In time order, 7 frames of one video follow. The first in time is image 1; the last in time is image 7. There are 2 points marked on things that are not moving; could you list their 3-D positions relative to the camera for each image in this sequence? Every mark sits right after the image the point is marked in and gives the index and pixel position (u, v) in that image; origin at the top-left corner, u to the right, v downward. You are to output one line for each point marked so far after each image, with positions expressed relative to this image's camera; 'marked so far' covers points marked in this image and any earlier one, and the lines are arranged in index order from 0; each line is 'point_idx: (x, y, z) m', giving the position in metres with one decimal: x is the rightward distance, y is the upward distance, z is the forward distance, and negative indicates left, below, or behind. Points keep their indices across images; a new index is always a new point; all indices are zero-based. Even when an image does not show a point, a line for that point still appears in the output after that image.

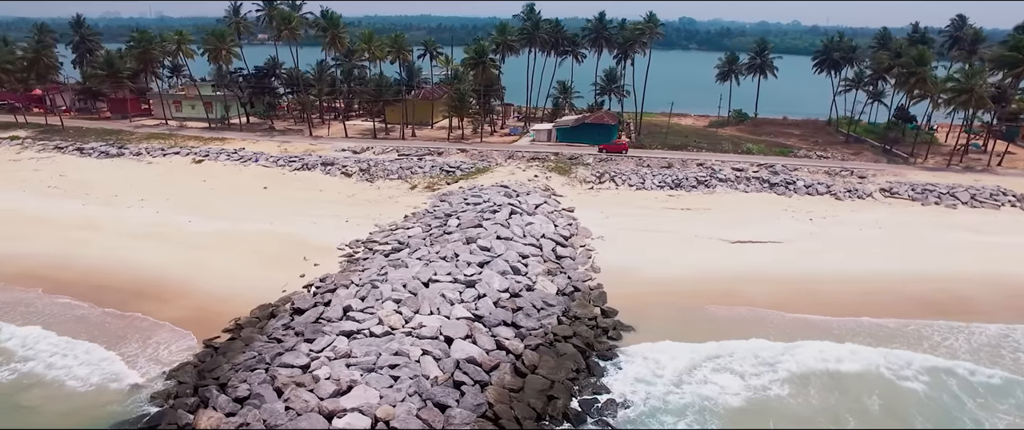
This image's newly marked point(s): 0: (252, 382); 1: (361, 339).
0: (-7.3, -4.7, +17.8) m
1: (-4.6, -3.8, +19.6) m
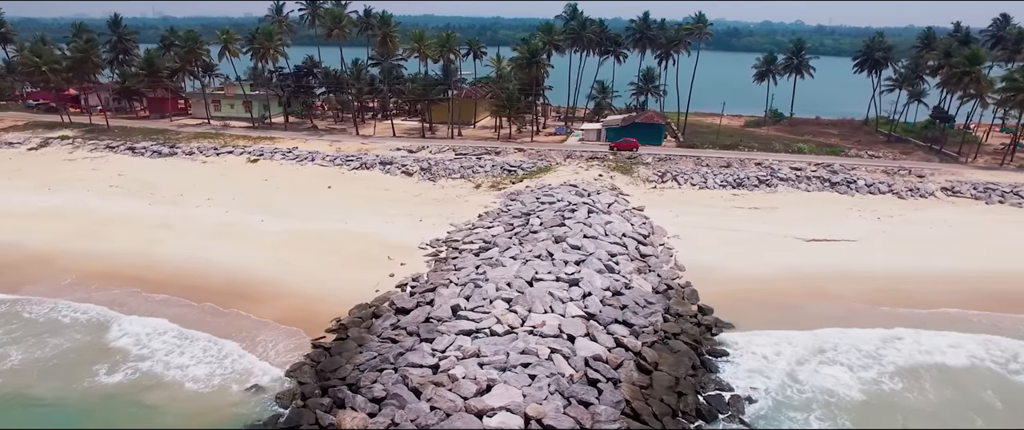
0: (-3.5, -4.7, +18.0) m
1: (-0.8, -3.8, +19.8) m
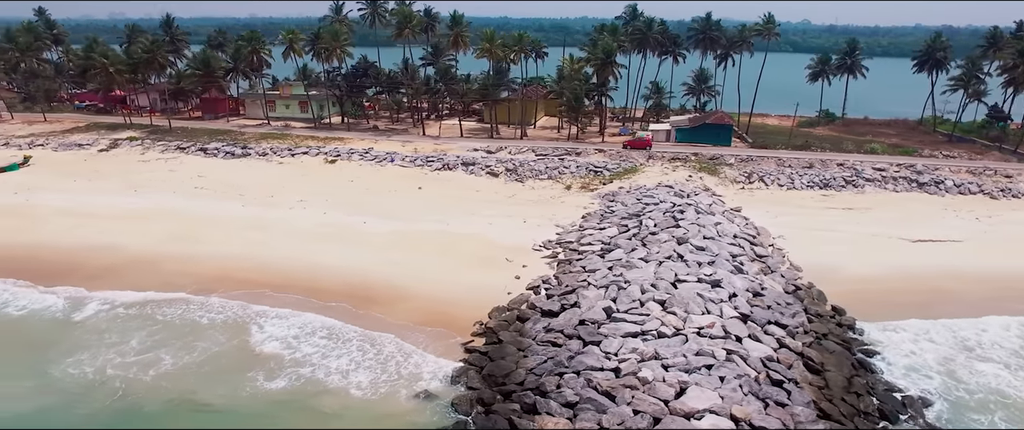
0: (+1.7, -4.8, +18.0) m
1: (+4.4, -3.9, +19.9) m
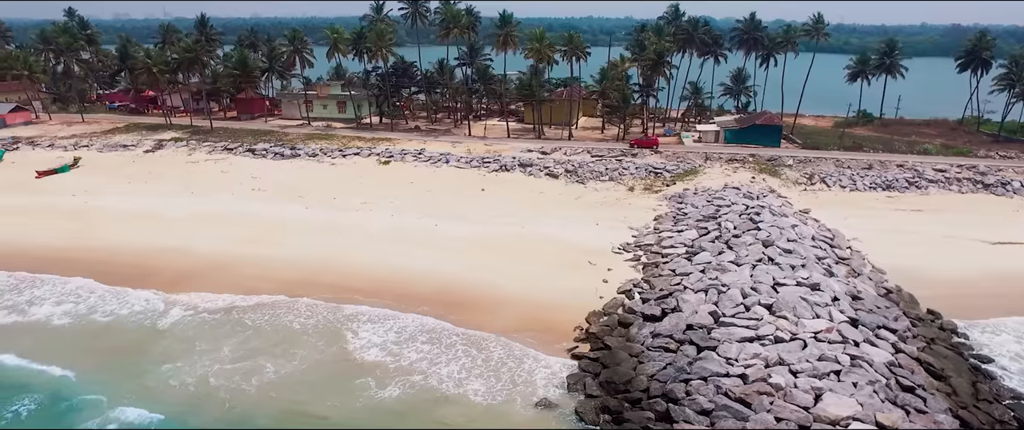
0: (+5.3, -4.9, +17.7) m
1: (+7.9, -4.0, +19.6) m
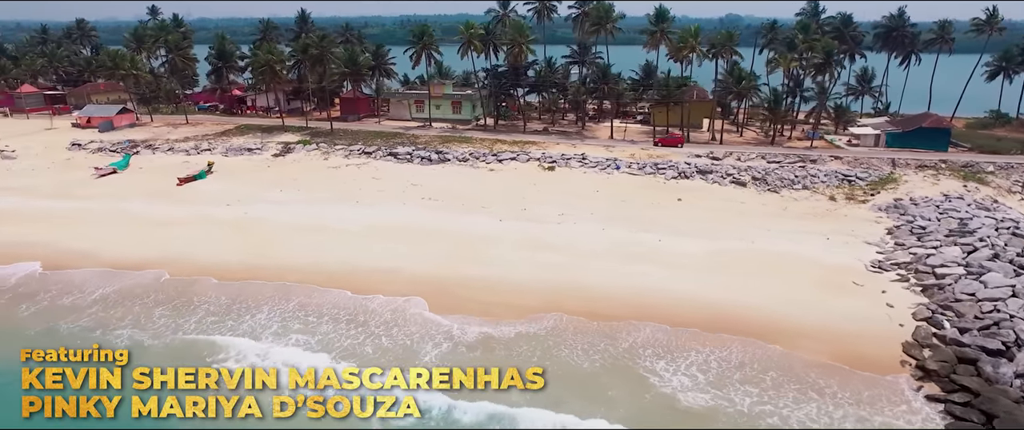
0: (+14.9, -5.5, +14.7) m
1: (+17.5, -4.5, +16.6) m
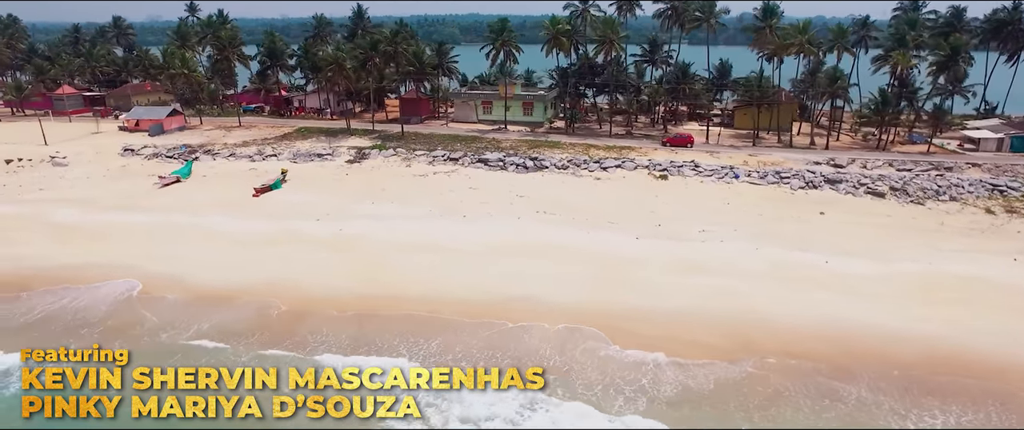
0: (+20.2, -6.1, +10.9) m
1: (+22.8, -5.2, +12.8) m
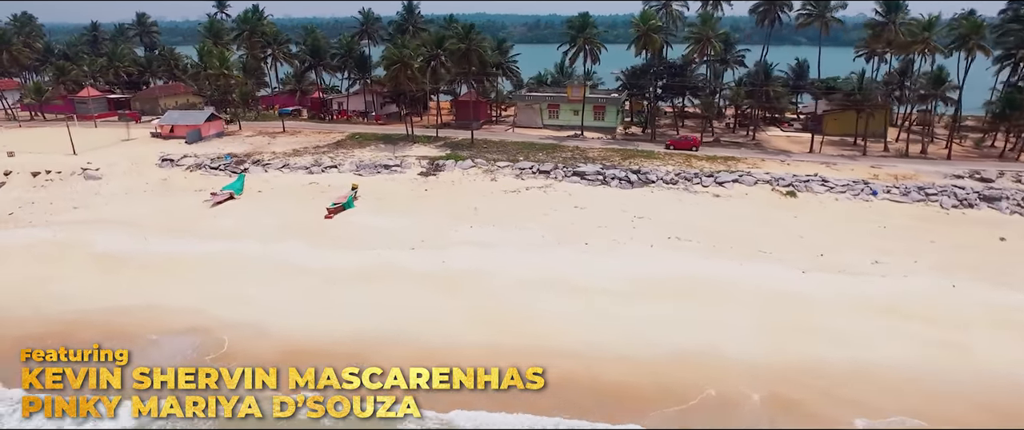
0: (+24.8, -7.1, +6.3) m
1: (+27.5, -6.2, +8.2) m
